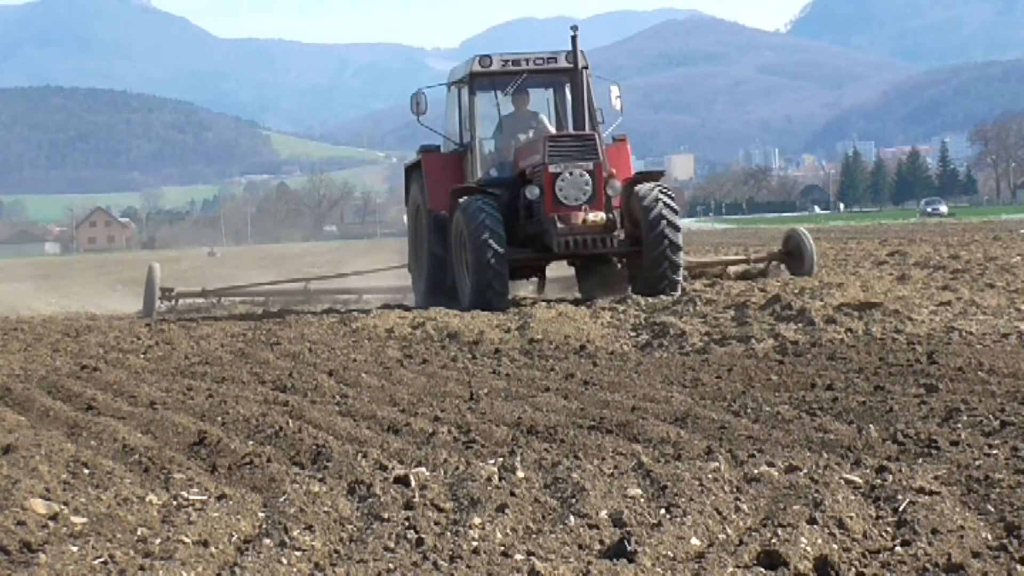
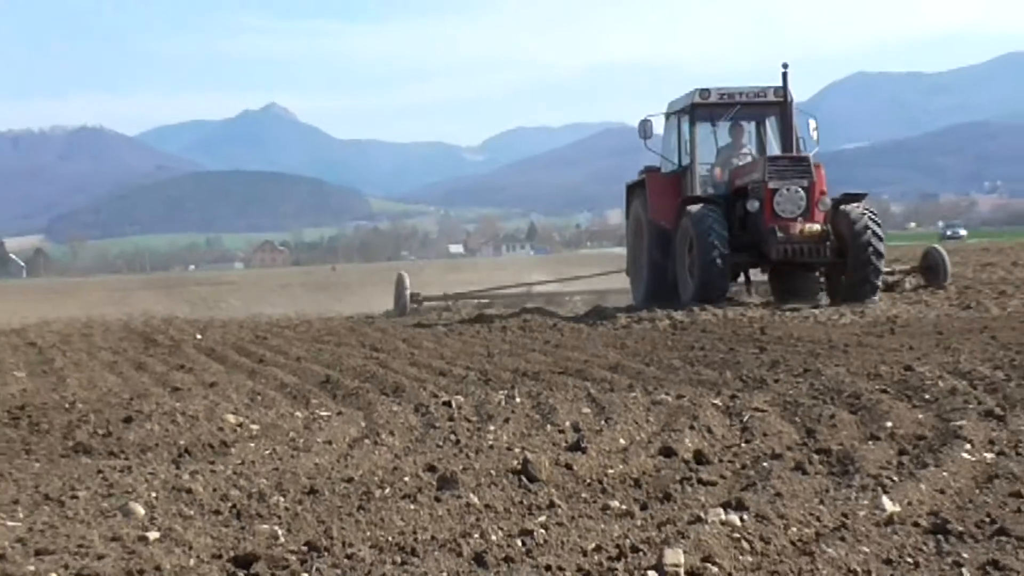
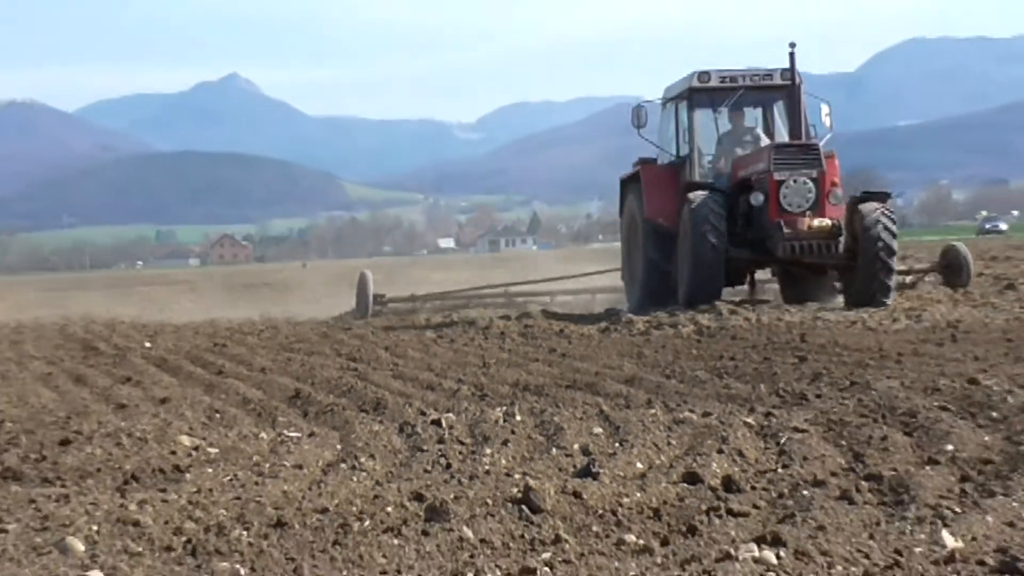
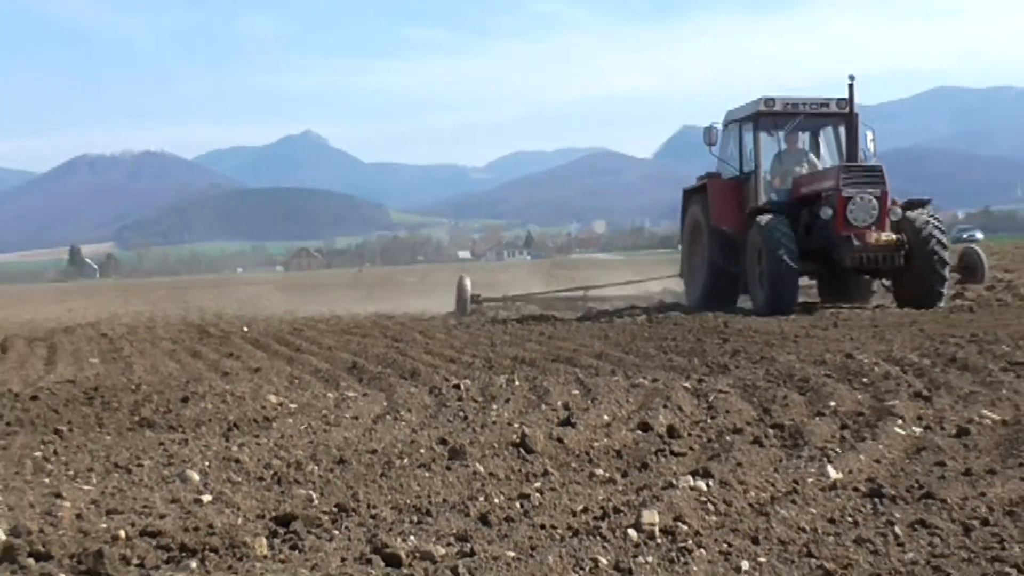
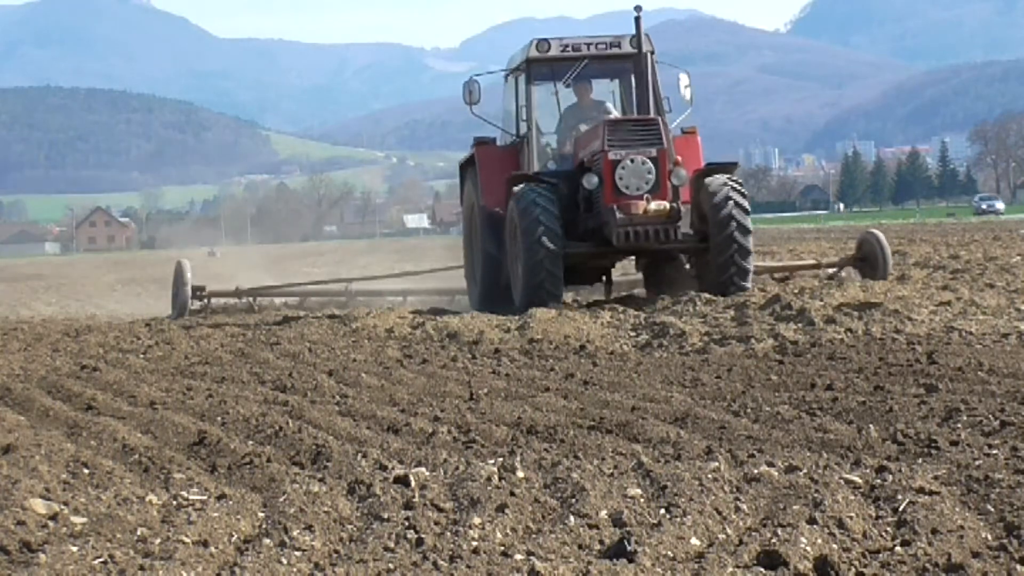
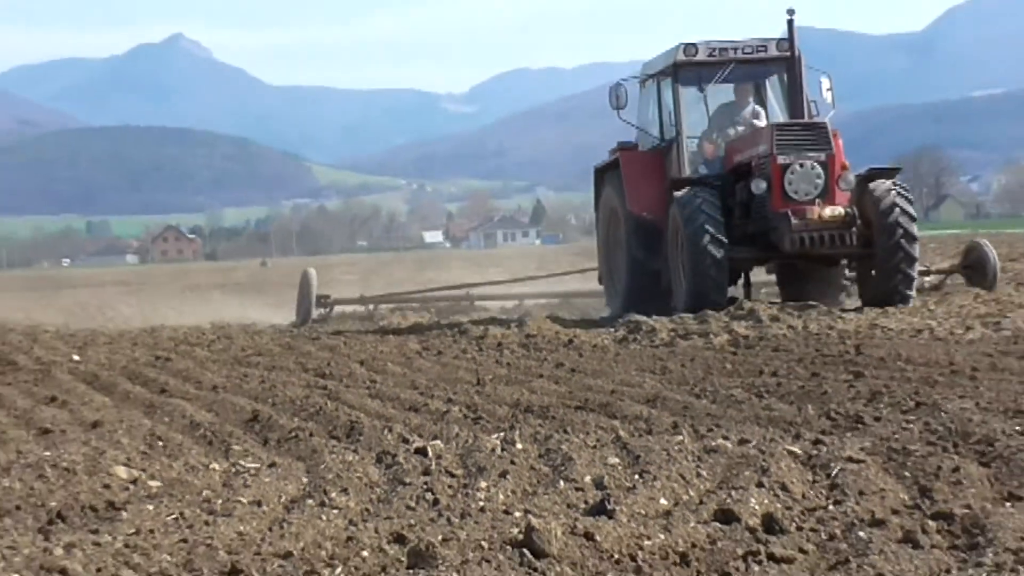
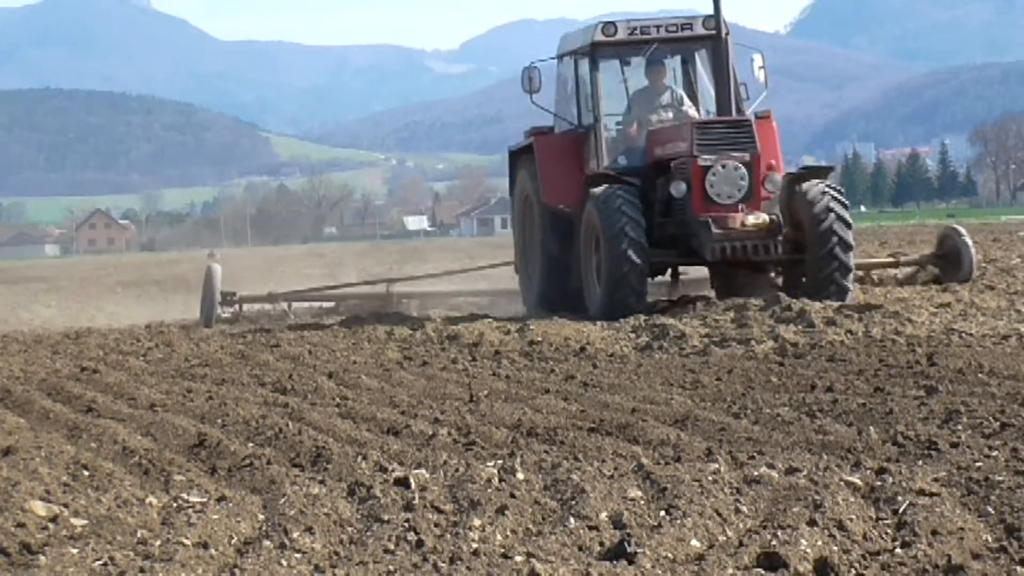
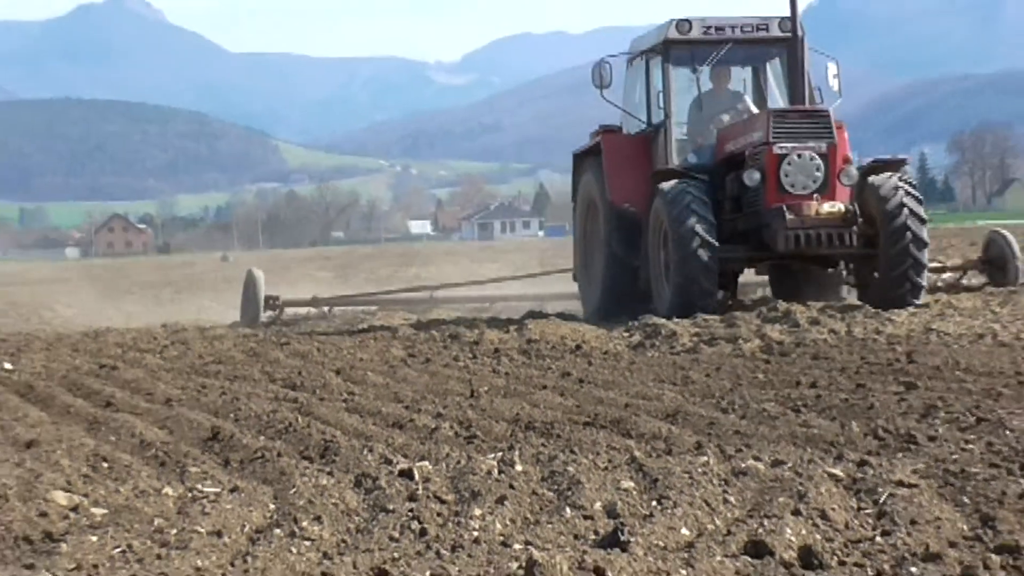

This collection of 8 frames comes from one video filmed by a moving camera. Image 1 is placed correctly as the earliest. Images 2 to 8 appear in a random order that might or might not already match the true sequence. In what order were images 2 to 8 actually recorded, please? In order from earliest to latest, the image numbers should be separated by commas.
5, 7, 8, 6, 3, 2, 4
